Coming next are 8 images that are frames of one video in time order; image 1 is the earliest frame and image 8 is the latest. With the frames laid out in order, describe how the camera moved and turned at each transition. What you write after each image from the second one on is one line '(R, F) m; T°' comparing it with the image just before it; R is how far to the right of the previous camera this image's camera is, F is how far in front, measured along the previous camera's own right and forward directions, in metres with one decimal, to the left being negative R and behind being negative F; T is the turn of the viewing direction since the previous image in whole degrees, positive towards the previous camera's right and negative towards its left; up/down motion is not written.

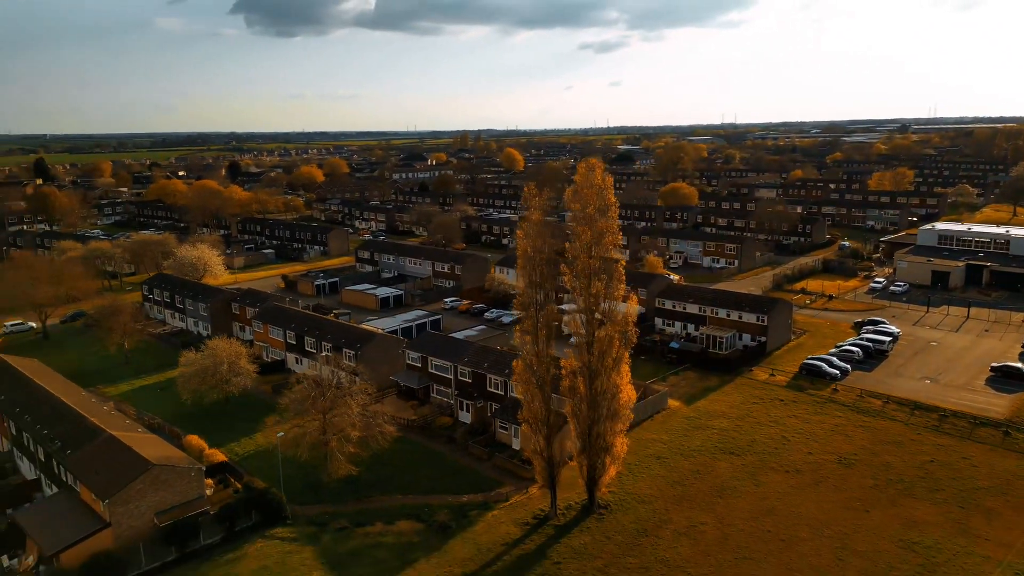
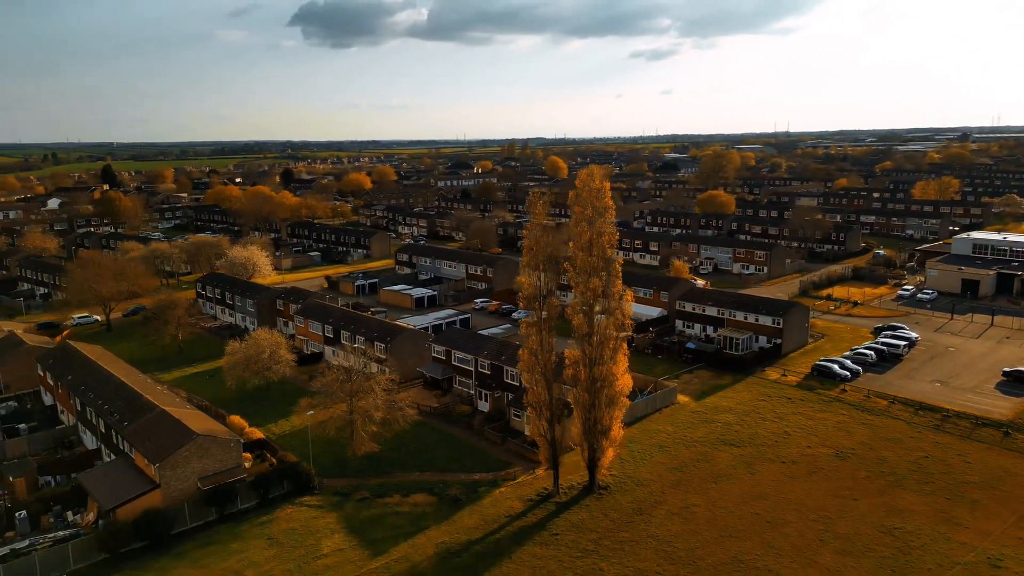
(+1.4, -2.1) m; -4°
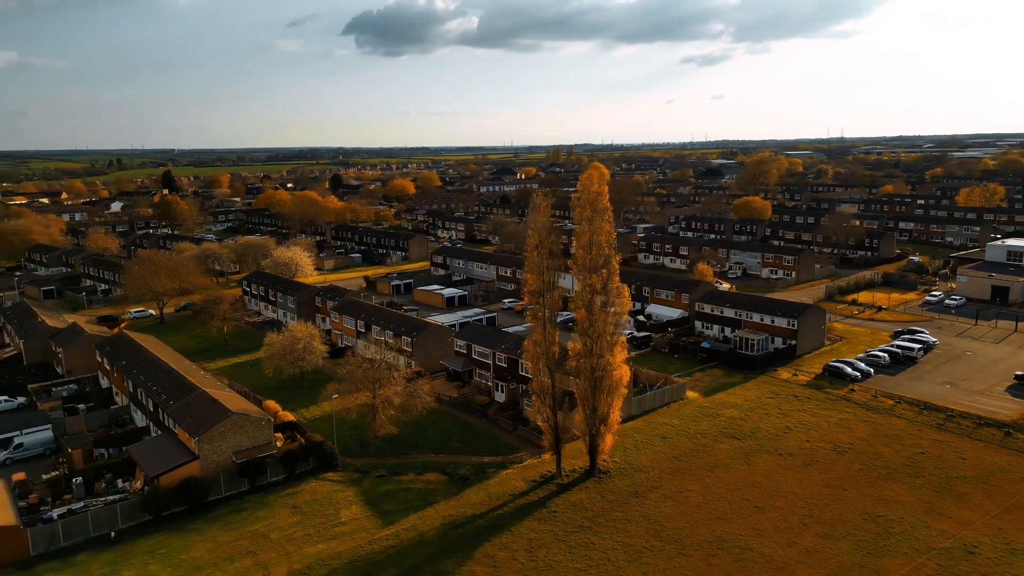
(+1.5, -2.0) m; -4°
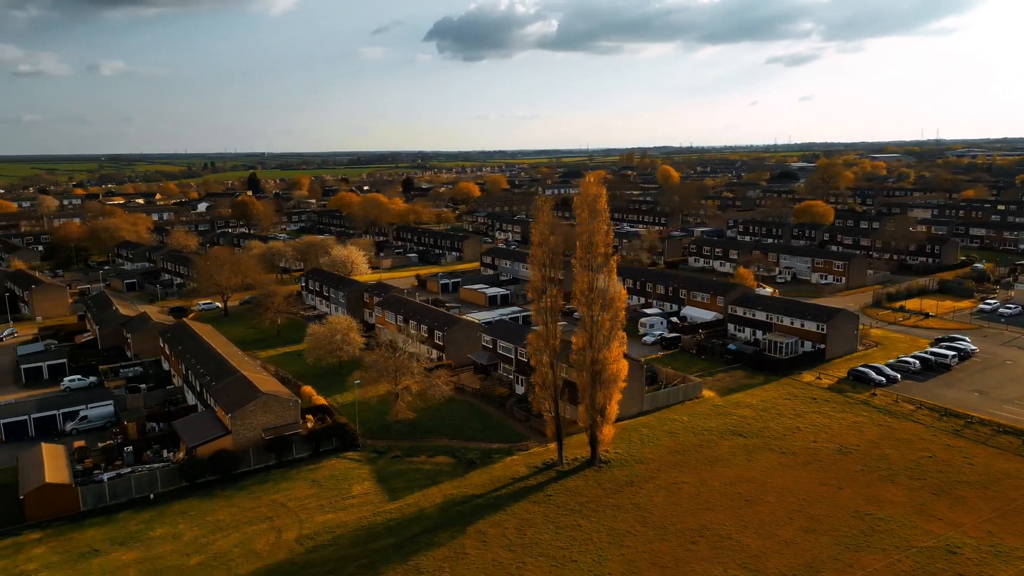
(+2.7, -1.5) m; -6°
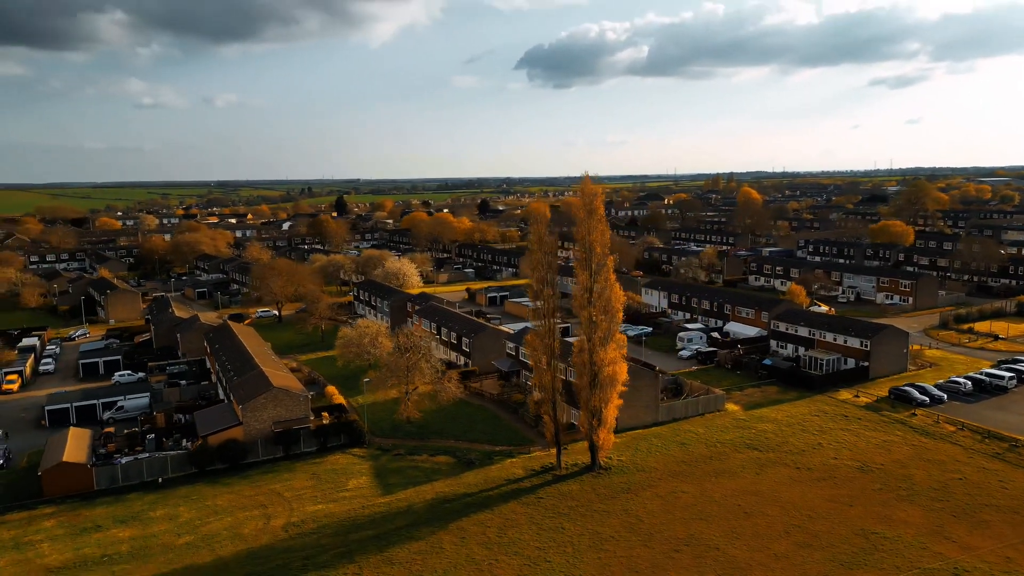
(+3.3, +0.2) m; -7°
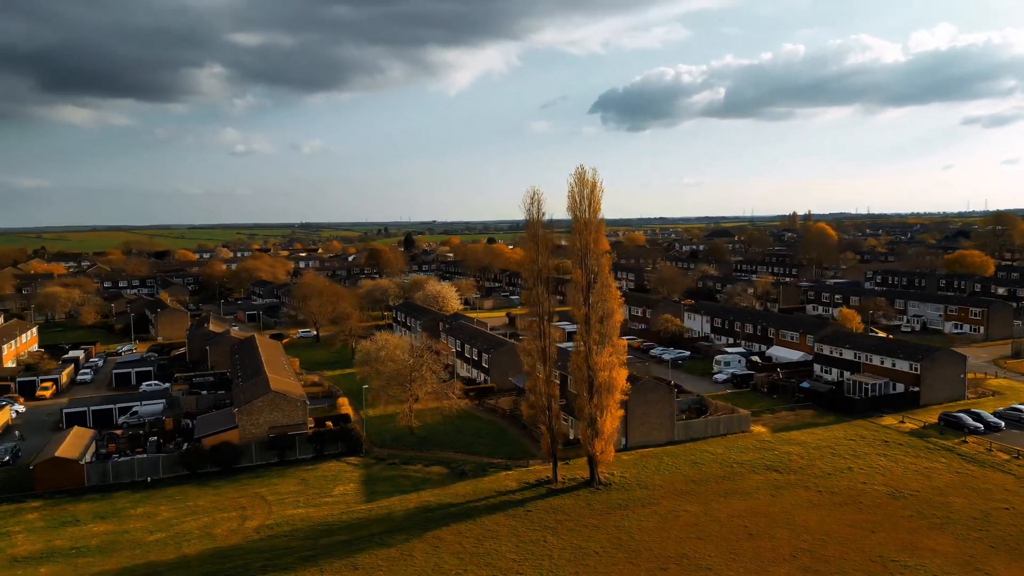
(+2.9, +1.4) m; -6°
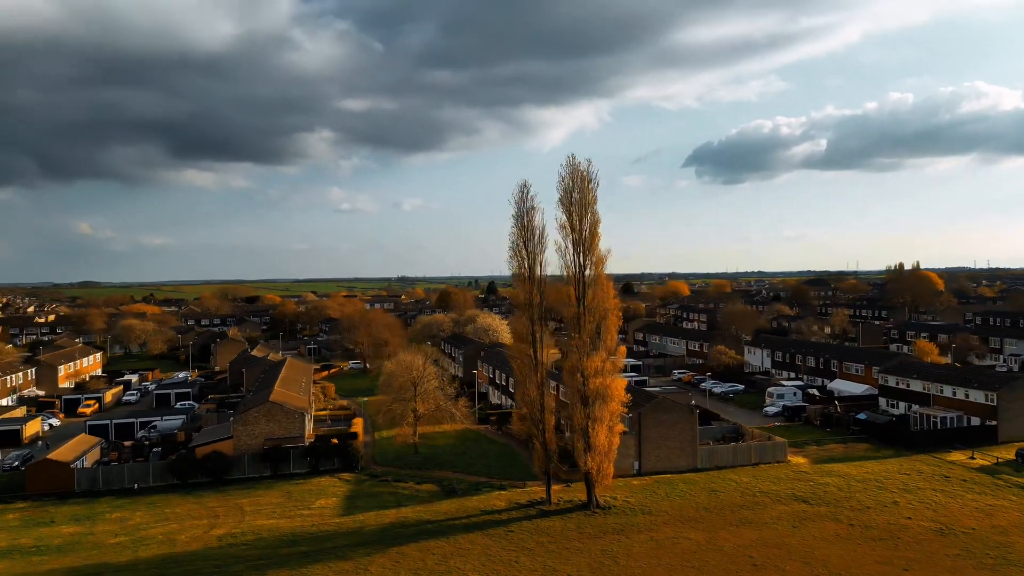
(+3.4, +2.1) m; -7°
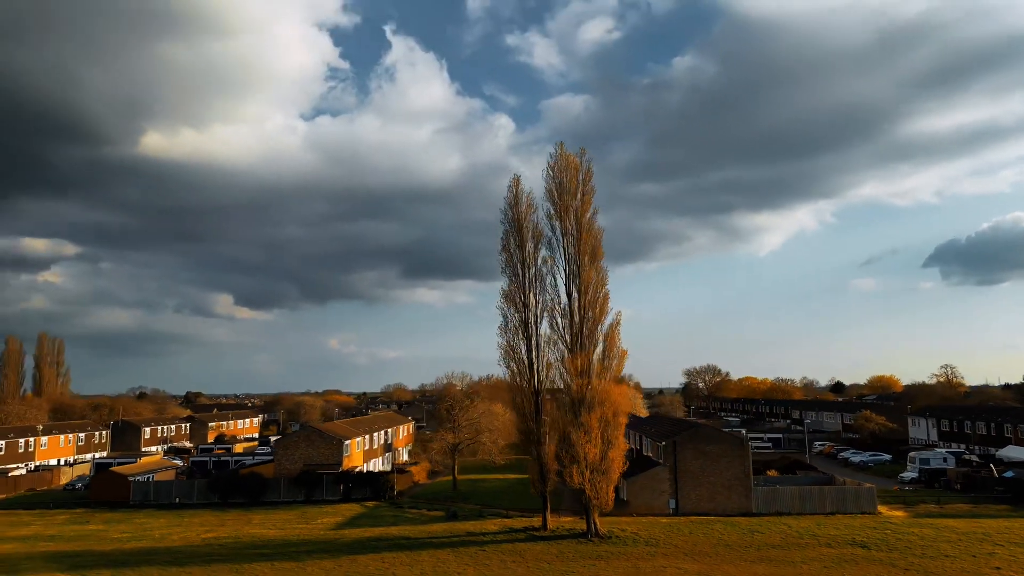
(+6.5, +2.8) m; -17°
